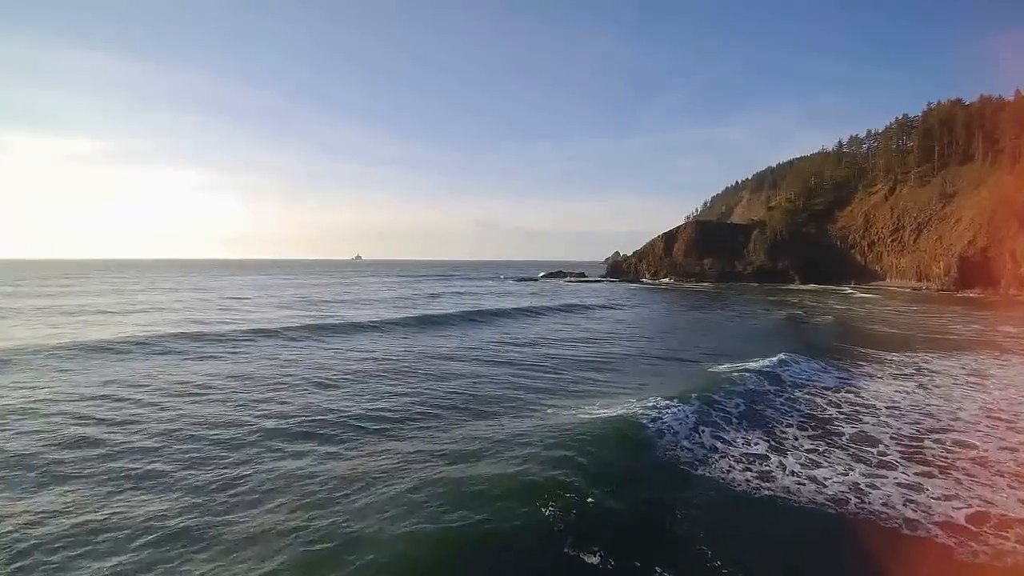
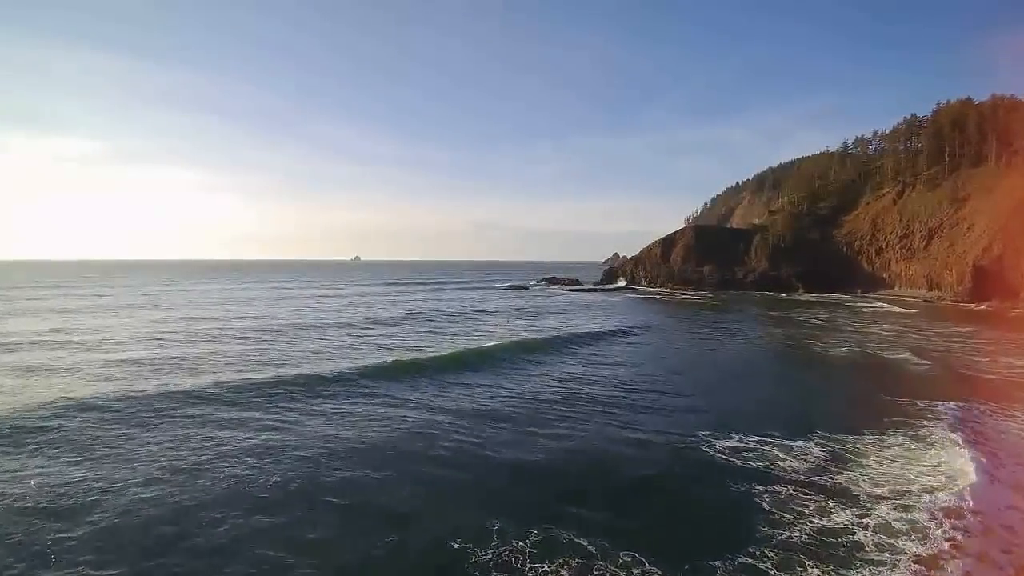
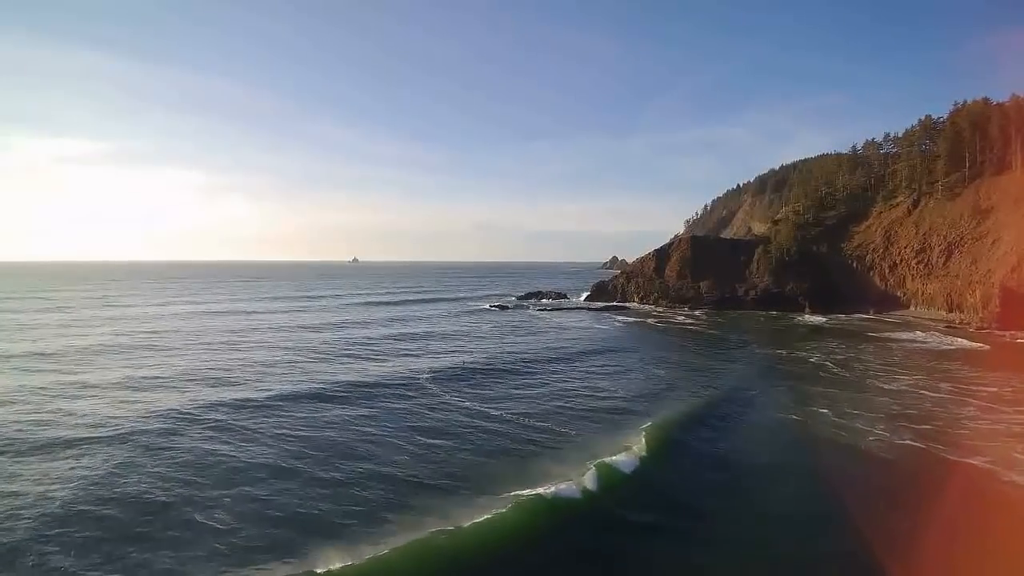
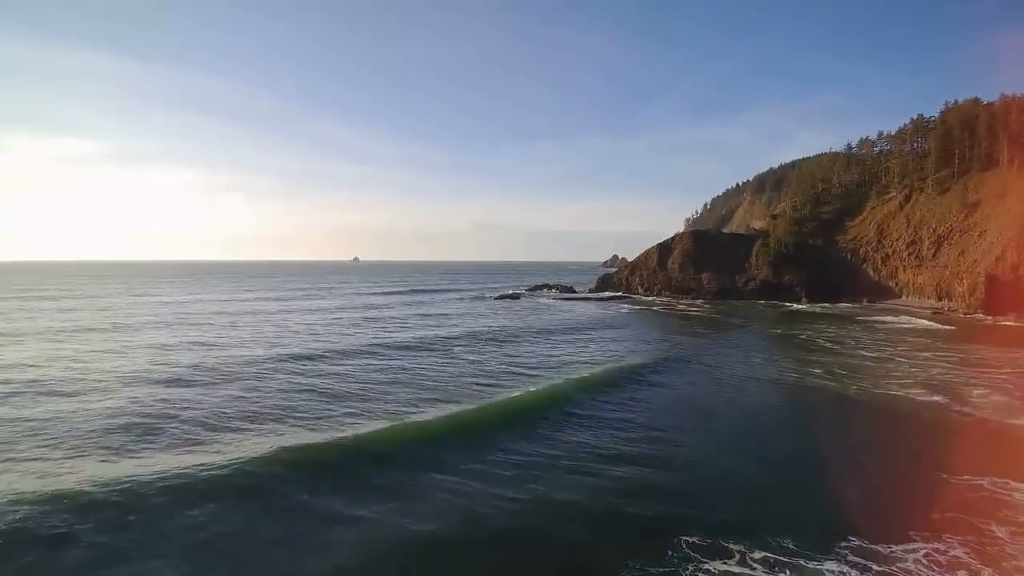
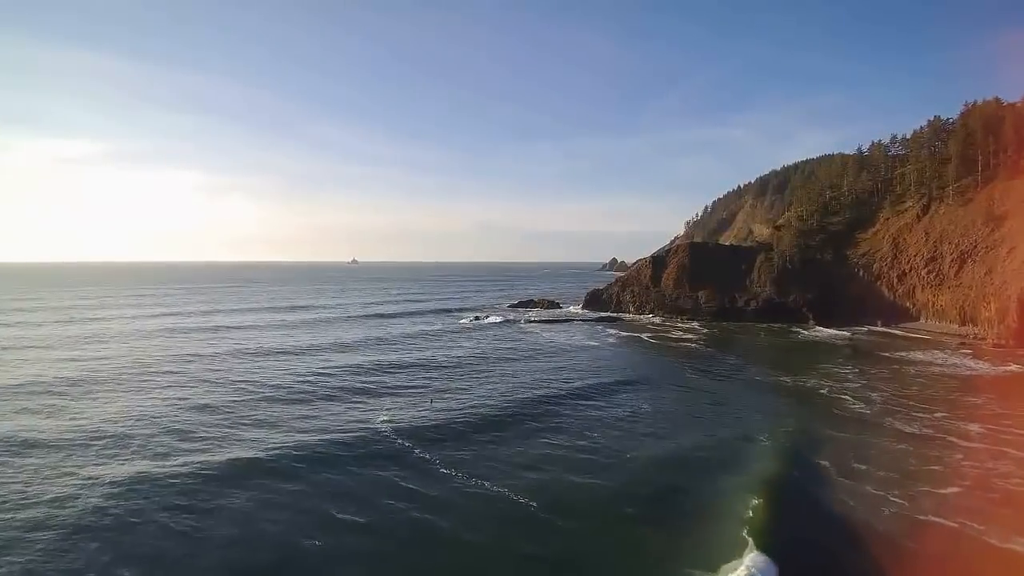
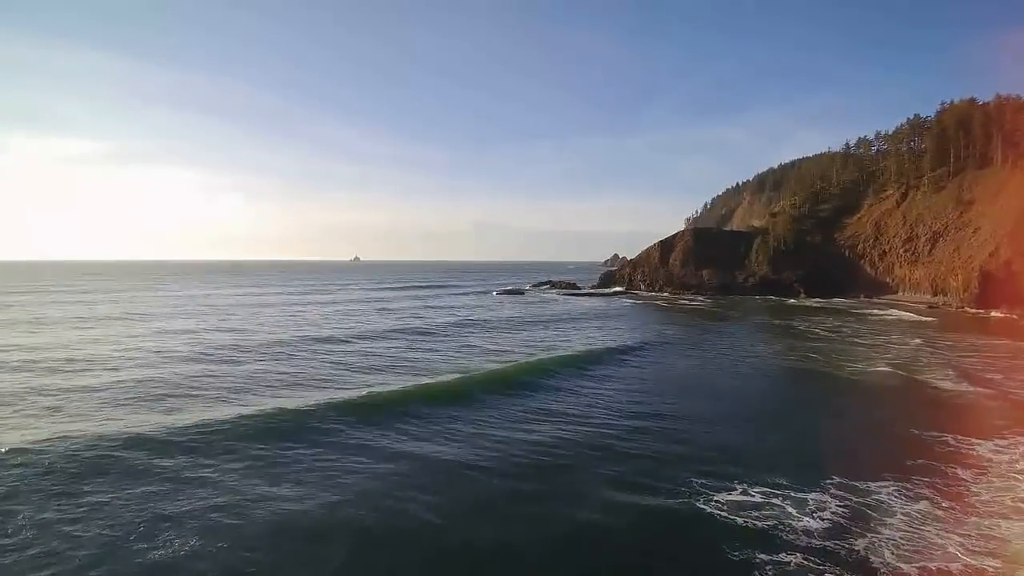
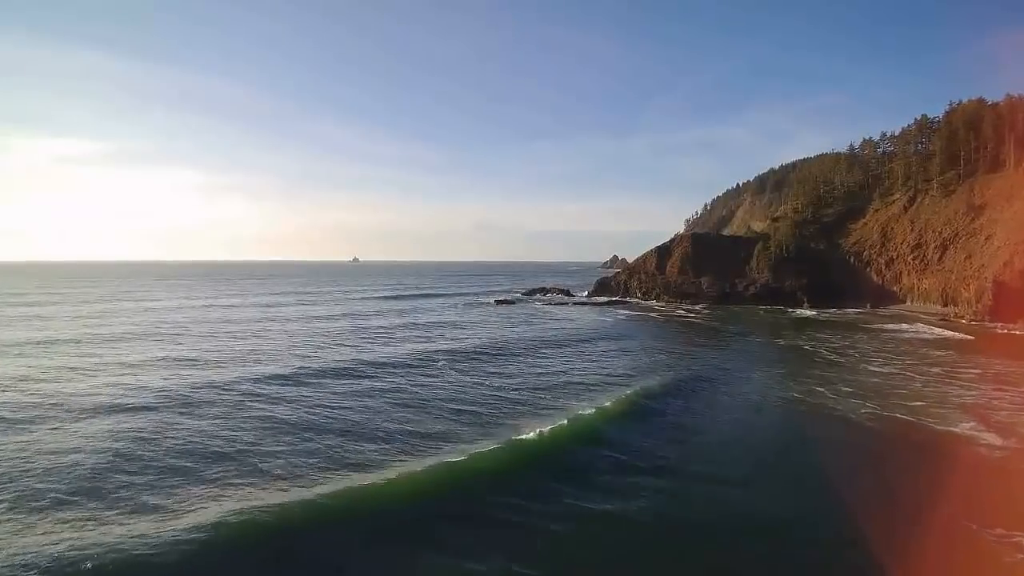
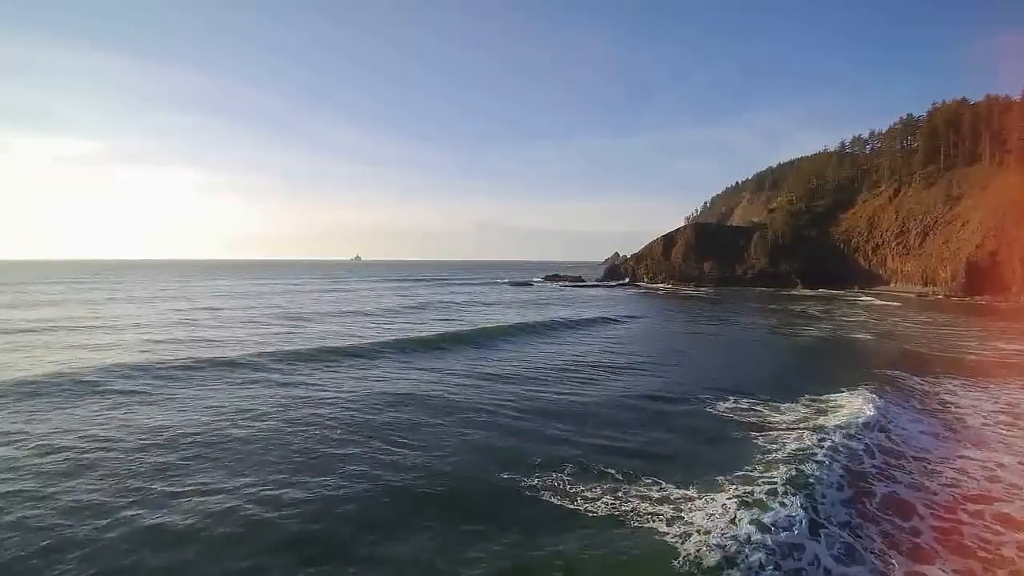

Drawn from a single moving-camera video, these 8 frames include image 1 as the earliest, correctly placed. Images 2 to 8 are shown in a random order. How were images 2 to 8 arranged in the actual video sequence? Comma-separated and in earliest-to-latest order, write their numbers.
8, 2, 6, 4, 7, 3, 5
